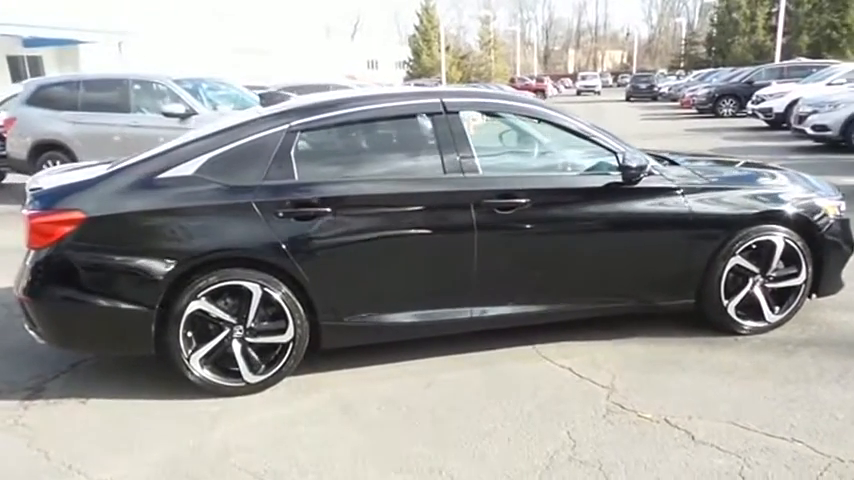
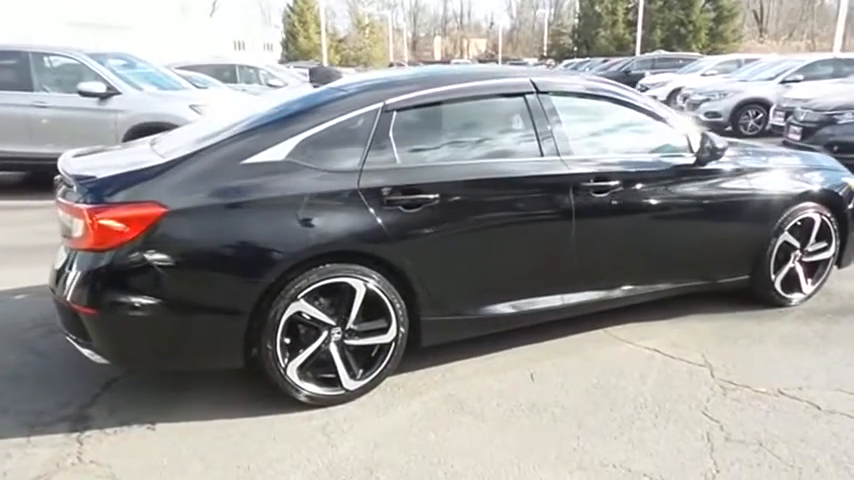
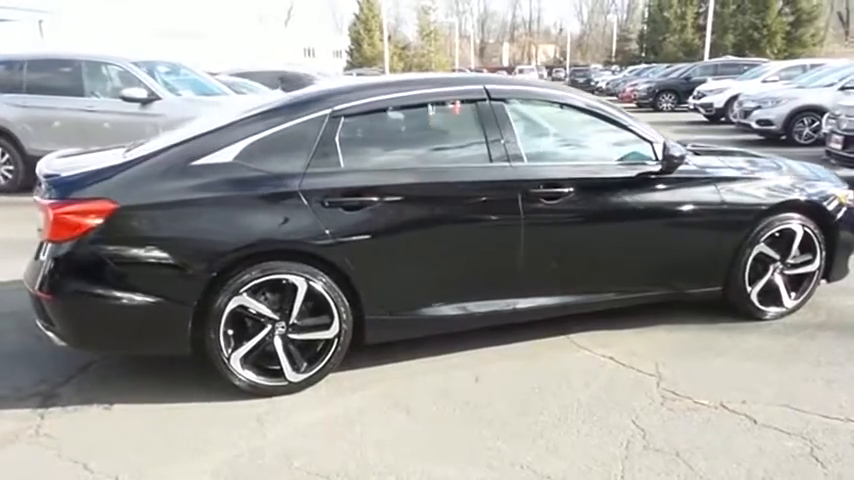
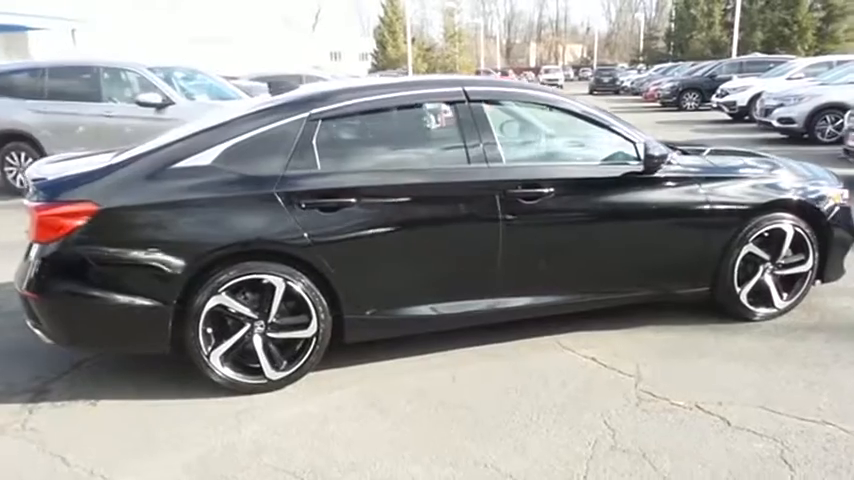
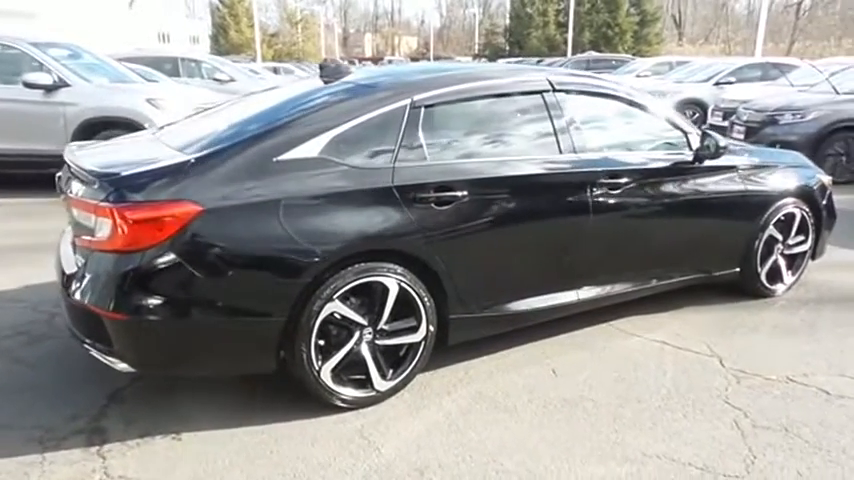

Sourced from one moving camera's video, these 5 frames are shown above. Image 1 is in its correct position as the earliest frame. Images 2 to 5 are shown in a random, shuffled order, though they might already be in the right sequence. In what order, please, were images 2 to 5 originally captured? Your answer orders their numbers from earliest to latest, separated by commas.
4, 3, 2, 5
